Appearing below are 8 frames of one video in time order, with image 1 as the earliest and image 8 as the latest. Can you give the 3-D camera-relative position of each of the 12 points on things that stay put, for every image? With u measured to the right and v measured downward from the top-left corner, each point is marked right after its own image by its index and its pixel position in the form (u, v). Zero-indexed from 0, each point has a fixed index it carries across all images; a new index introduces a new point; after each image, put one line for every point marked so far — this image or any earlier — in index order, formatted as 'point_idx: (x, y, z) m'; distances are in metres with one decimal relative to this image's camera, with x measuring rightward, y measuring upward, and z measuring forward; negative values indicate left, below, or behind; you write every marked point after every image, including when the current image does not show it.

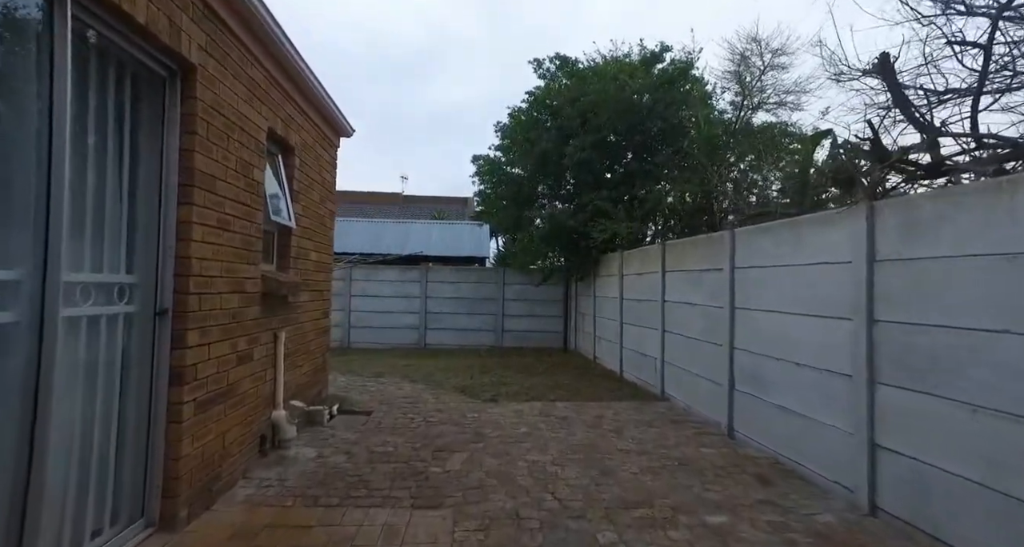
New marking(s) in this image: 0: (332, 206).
0: (-1.9, +0.7, +5.6) m
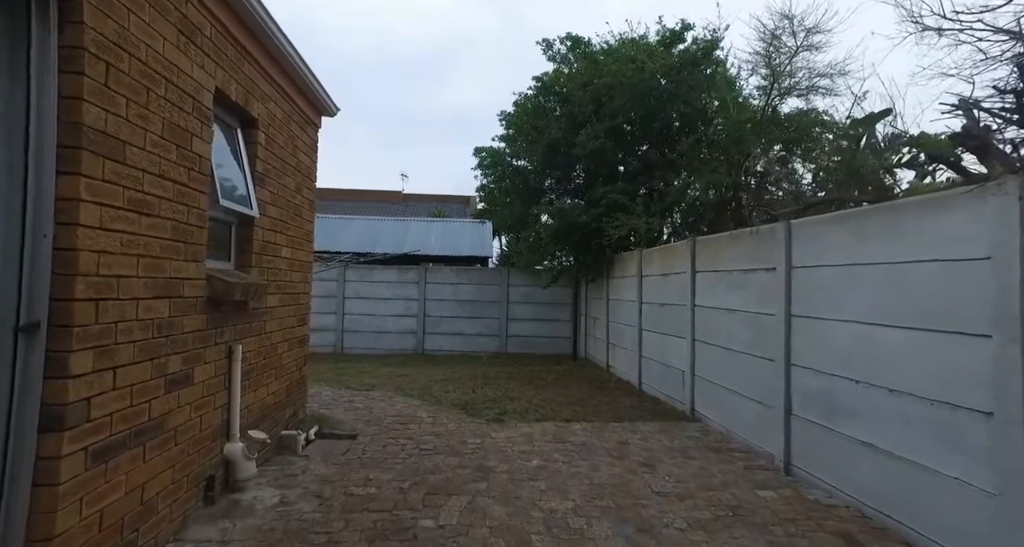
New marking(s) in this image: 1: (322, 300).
0: (-1.8, +0.7, +4.8) m
1: (-4.1, -0.6, +11.4) m
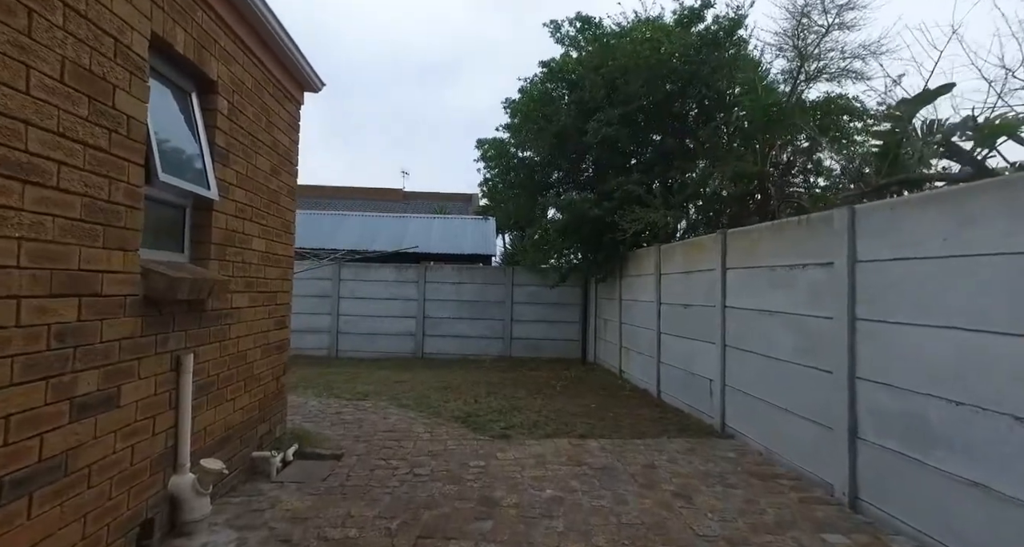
0: (-1.8, +0.7, +4.2) m
1: (-4.0, -0.5, +10.8) m
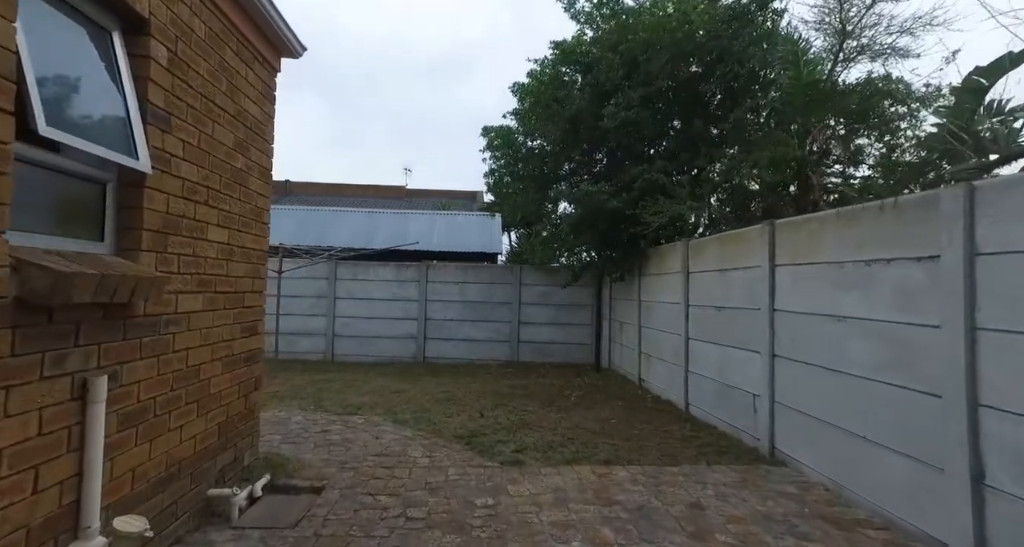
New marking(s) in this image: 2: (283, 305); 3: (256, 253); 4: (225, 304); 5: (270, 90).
0: (-1.7, +0.7, +3.6) m
1: (-3.8, -0.5, +10.2) m
2: (-4.4, -0.6, +10.3) m
3: (-1.7, +0.1, +3.6) m
4: (-1.7, -0.2, +3.1) m
5: (-1.7, +1.3, +3.7) m
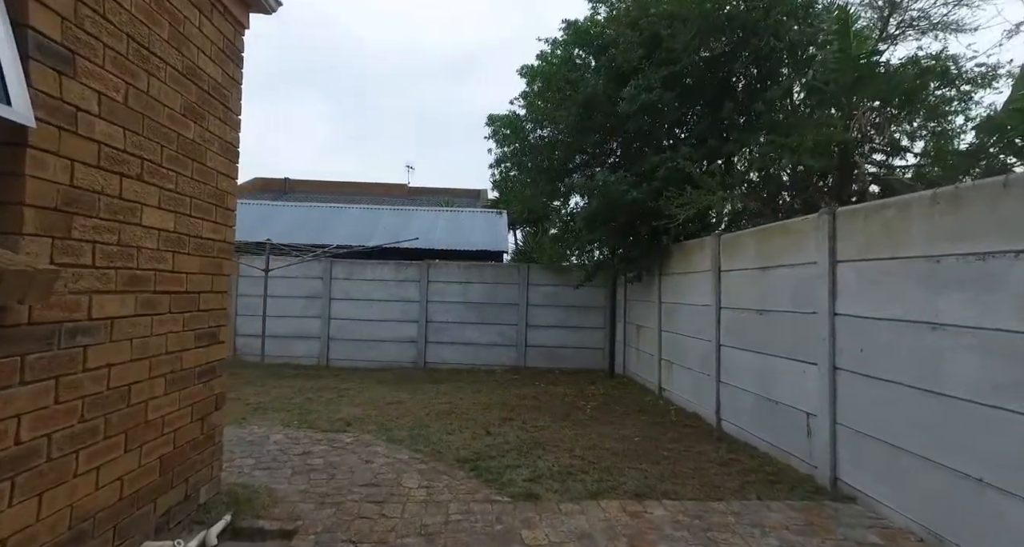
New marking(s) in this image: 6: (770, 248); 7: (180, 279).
0: (-1.6, +0.8, +3.0) m
1: (-3.7, -0.5, +9.6) m
2: (-4.2, -0.6, +9.6) m
3: (-1.6, +0.2, +3.0) m
4: (-1.6, -0.2, +2.5) m
5: (-1.6, +1.3, +3.1) m
6: (+2.1, +0.2, +4.3) m
7: (-1.6, 0.0, +2.6) m
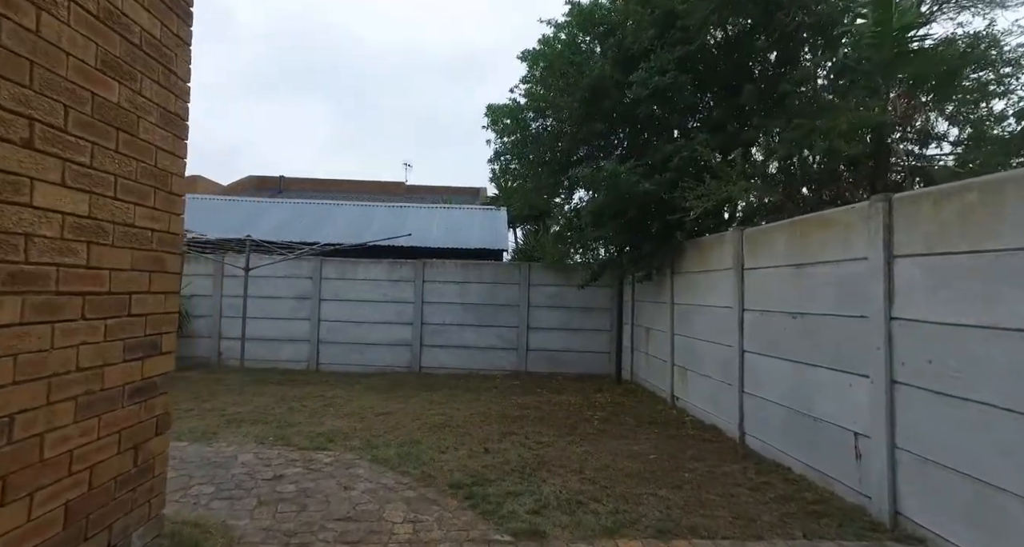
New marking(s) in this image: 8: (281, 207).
0: (-1.6, +0.8, +2.4) m
1: (-3.7, -0.5, +9.1) m
2: (-4.2, -0.6, +9.1) m
3: (-1.6, +0.2, +2.4) m
4: (-1.6, -0.1, +2.0) m
5: (-1.6, +1.3, +2.5) m
6: (+2.1, +0.2, +3.8) m
7: (-1.6, 0.0, +2.1) m
8: (-5.6, +1.6, +12.9) m
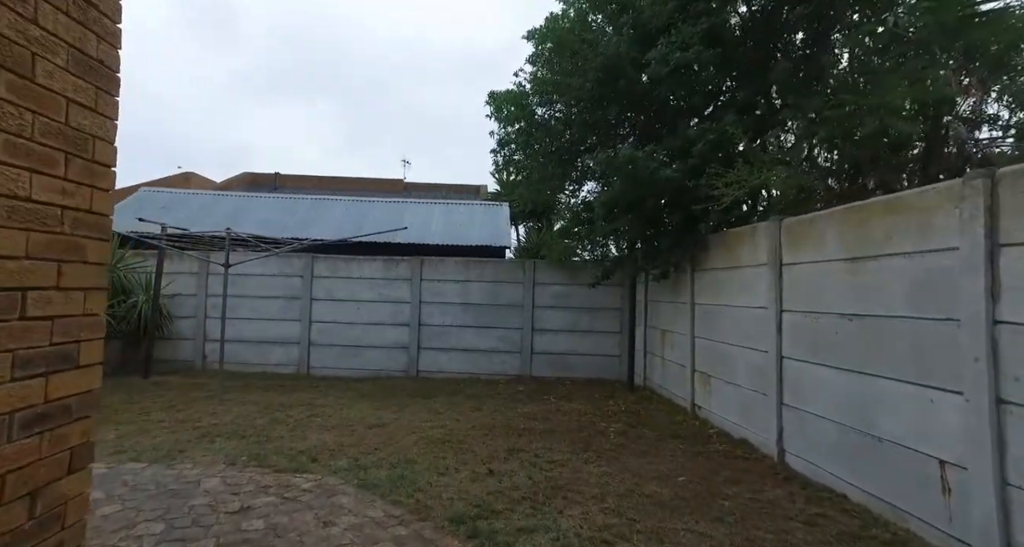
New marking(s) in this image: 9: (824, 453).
0: (-1.5, +0.8, +1.9) m
1: (-3.7, -0.5, +8.5) m
2: (-4.2, -0.6, +8.6) m
3: (-1.6, +0.2, +1.9) m
4: (-1.5, -0.1, +1.4) m
5: (-1.5, +1.3, +2.0) m
6: (+2.2, +0.2, +3.2) m
7: (-1.5, 0.0, +1.5) m
8: (-5.5, +1.6, +12.4) m
9: (+2.1, -1.2, +3.6) m
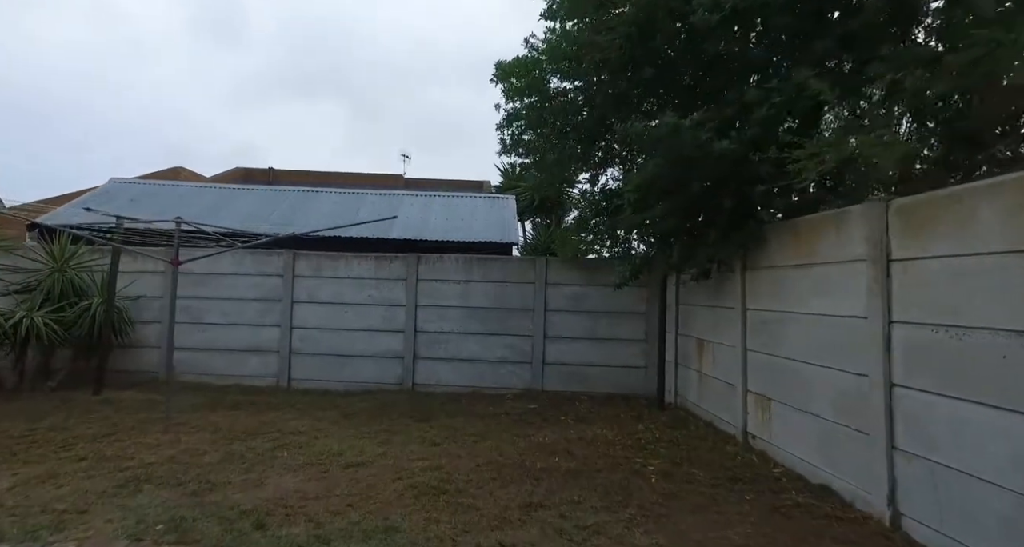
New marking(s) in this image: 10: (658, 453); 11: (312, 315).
0: (-1.4, +0.8, +0.8) m
1: (-3.5, -0.5, +7.4) m
2: (-4.0, -0.6, +7.5) m
3: (-1.5, +0.2, +0.8) m
4: (-1.4, -0.1, +0.4) m
5: (-1.4, +1.3, +0.9) m
6: (+2.2, +0.3, +2.1) m
7: (-1.4, 0.0, +0.4) m
8: (-5.4, +1.6, +11.3) m
9: (+2.2, -1.2, +2.5) m
10: (+1.3, -1.5, +4.6) m
11: (-2.8, -0.6, +7.4) m
